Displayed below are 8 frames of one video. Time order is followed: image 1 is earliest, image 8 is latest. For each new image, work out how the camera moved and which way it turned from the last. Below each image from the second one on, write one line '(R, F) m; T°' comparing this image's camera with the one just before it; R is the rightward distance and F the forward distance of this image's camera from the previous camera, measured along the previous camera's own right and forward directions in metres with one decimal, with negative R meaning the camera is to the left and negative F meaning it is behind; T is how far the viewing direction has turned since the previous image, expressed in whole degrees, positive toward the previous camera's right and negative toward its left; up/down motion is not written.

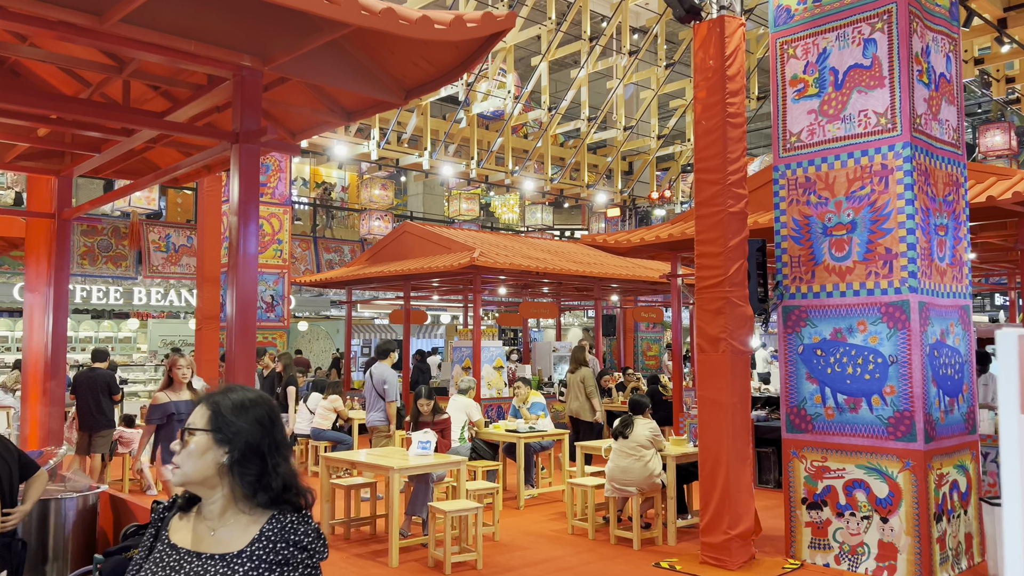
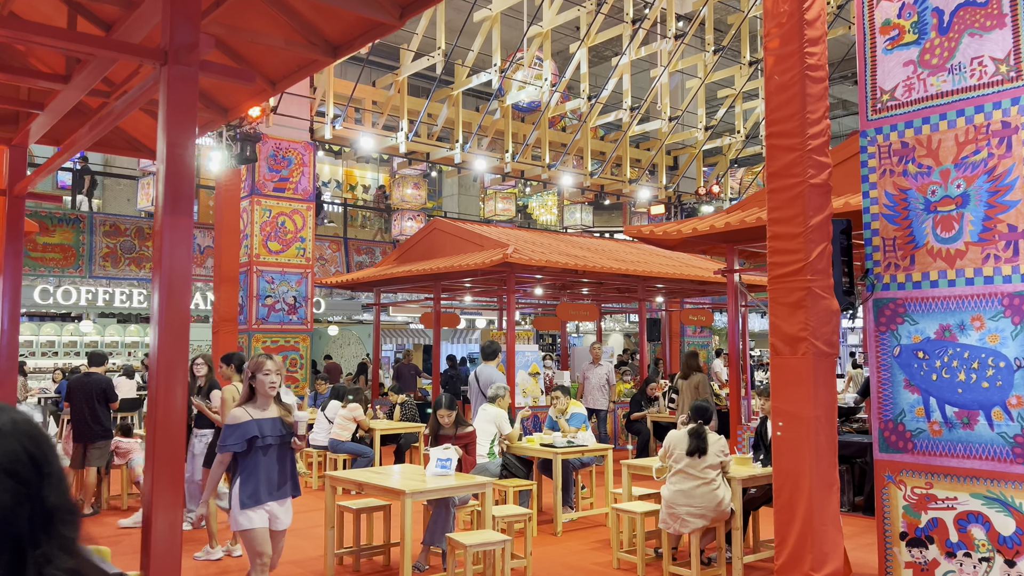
(0.0, +0.9) m; -3°
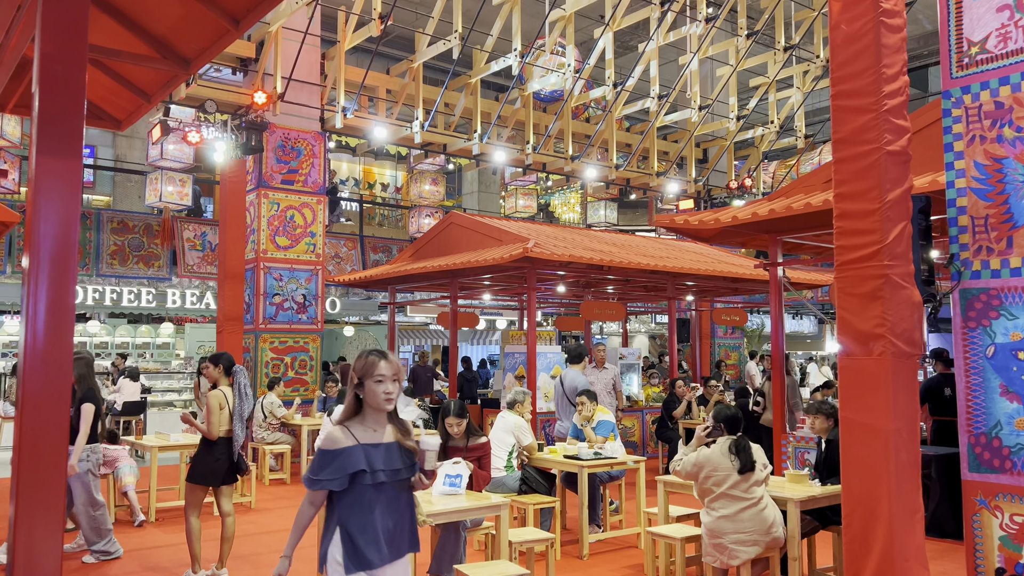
(0.0, +0.7) m; -2°
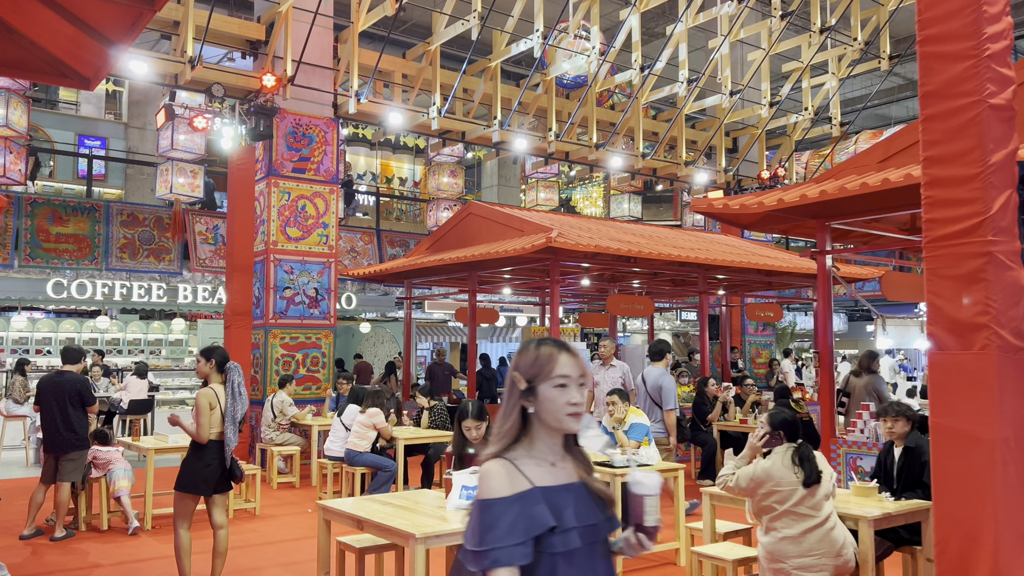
(0.0, +0.6) m; -1°
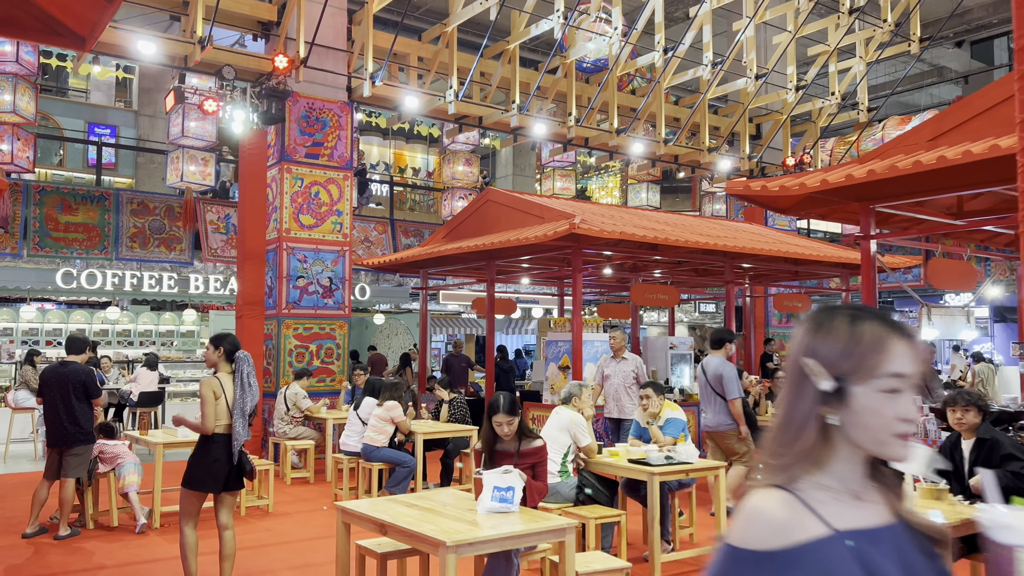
(-0.1, +0.4) m; -1°
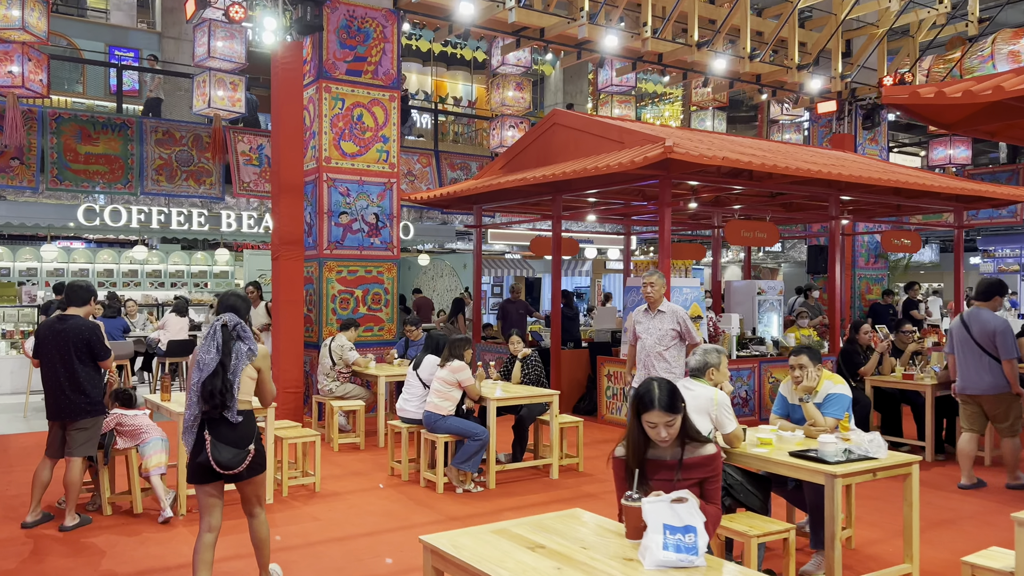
(-0.4, +1.4) m; -2°
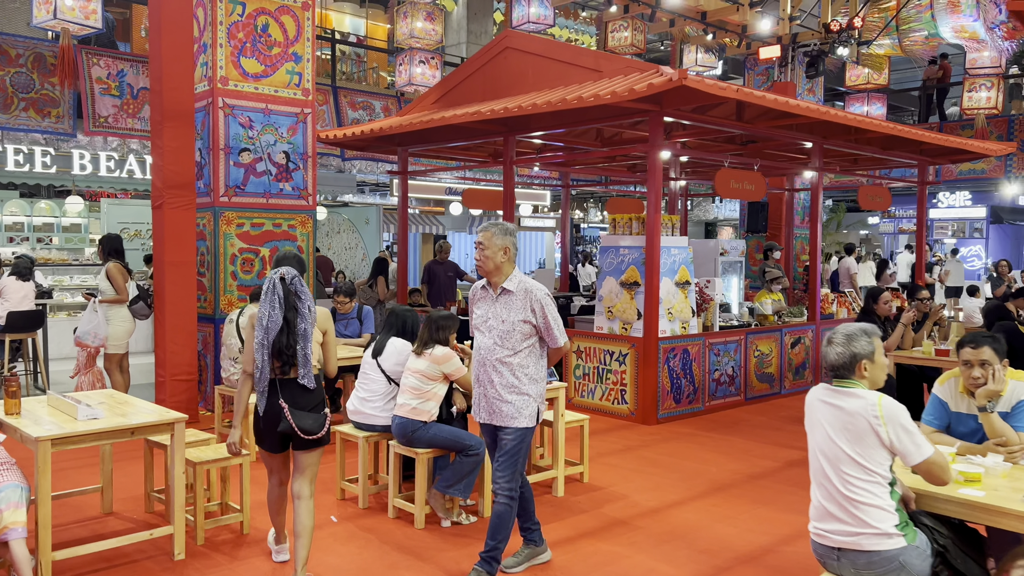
(-0.7, +1.7) m; +9°
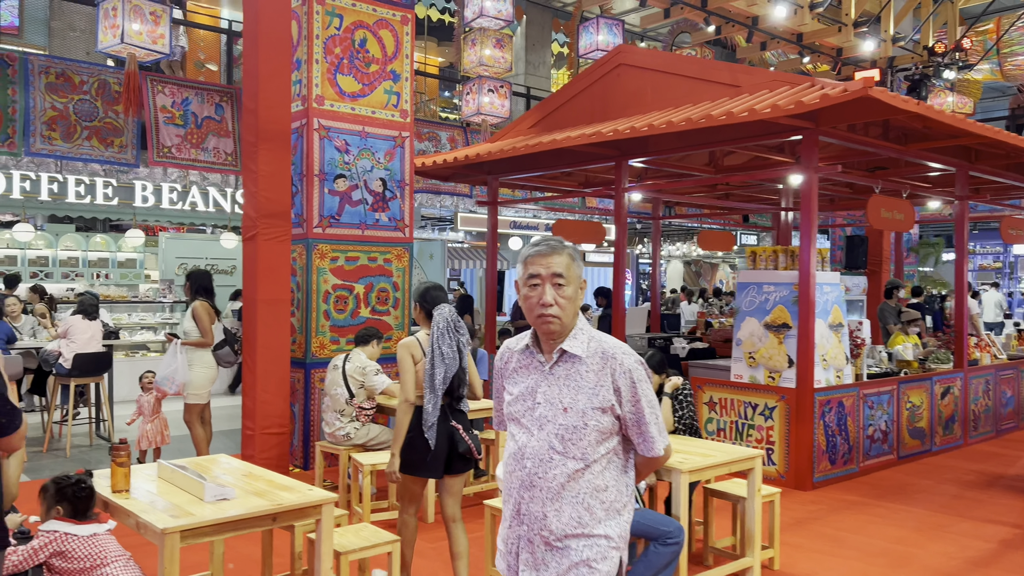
(-0.8, +0.8) m; -2°
